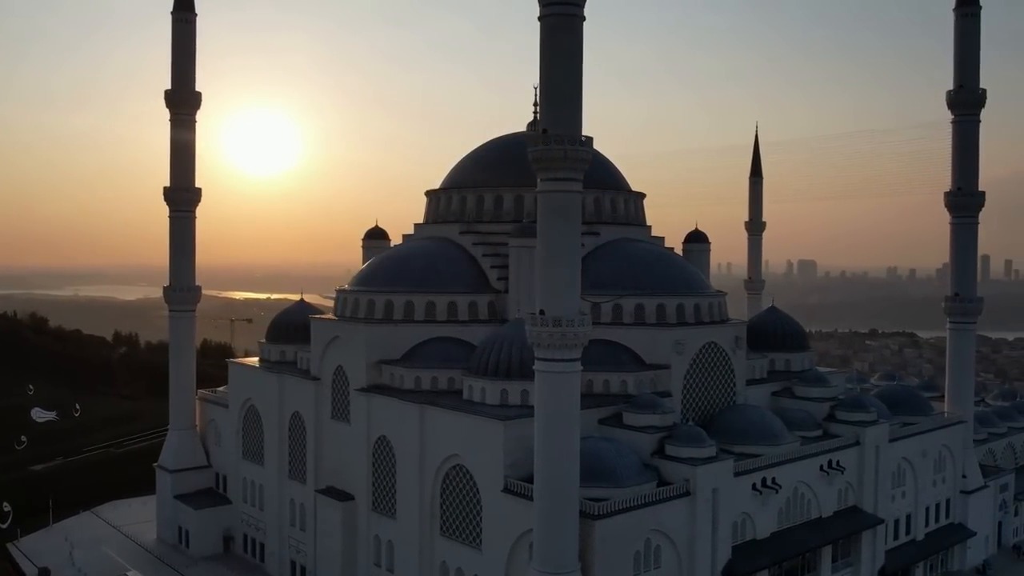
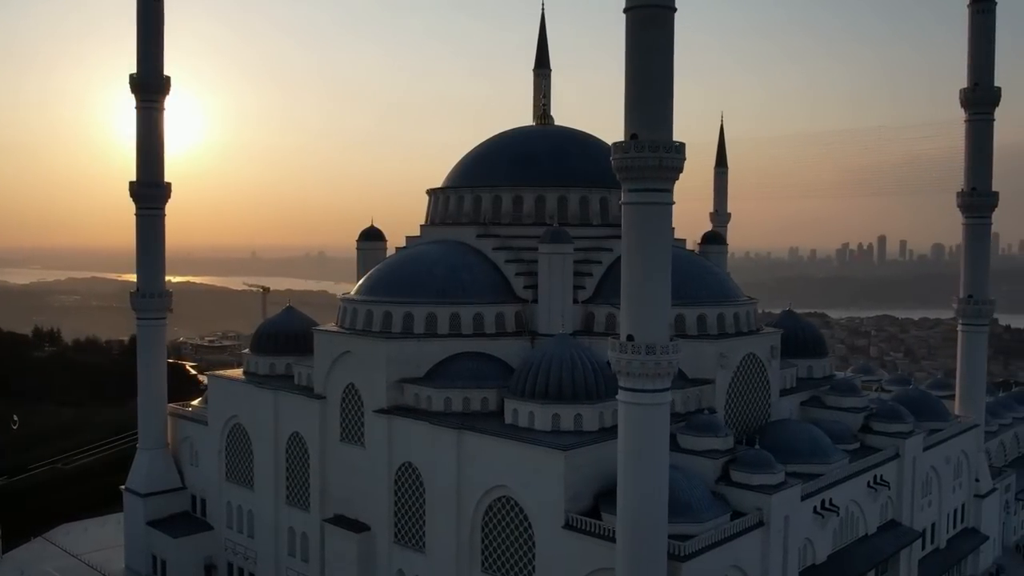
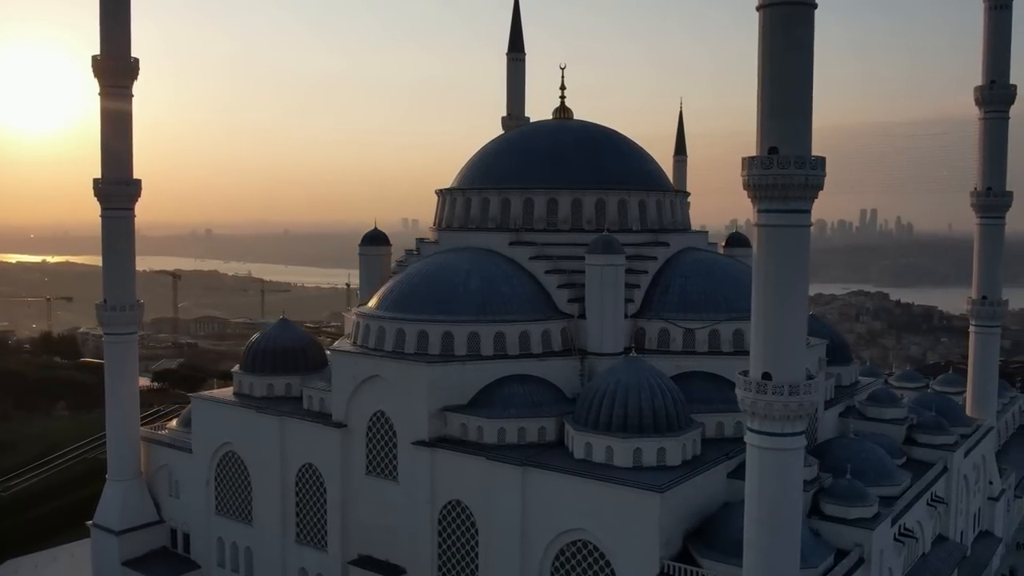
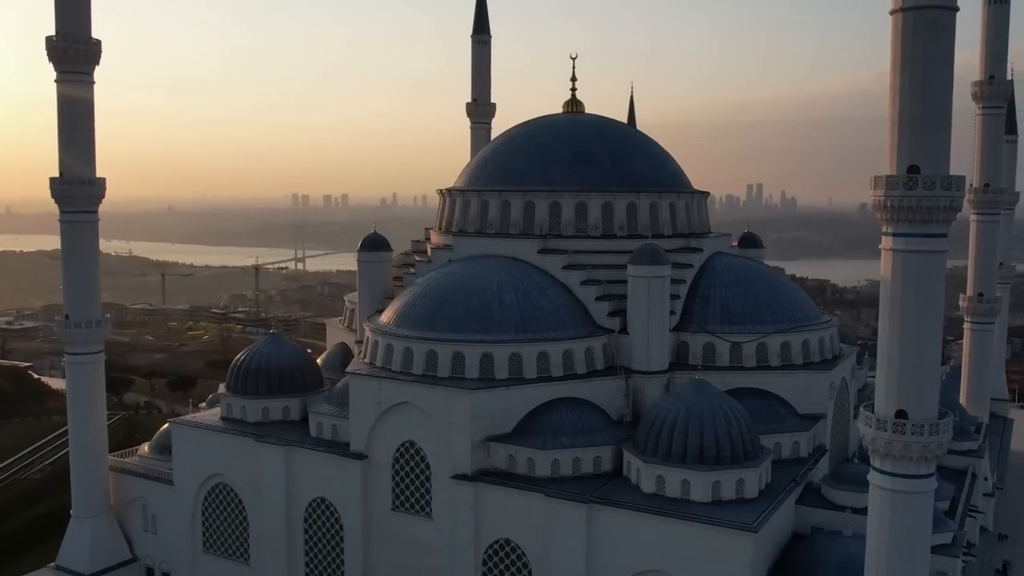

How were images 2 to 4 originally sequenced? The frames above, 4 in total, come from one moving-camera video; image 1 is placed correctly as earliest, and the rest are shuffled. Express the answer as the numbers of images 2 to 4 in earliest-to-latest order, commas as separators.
2, 3, 4
